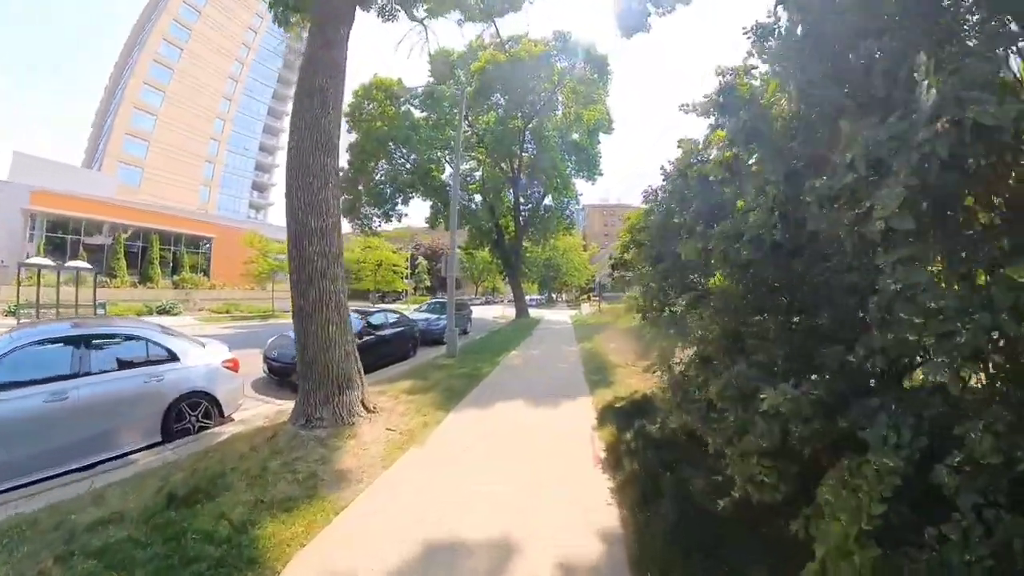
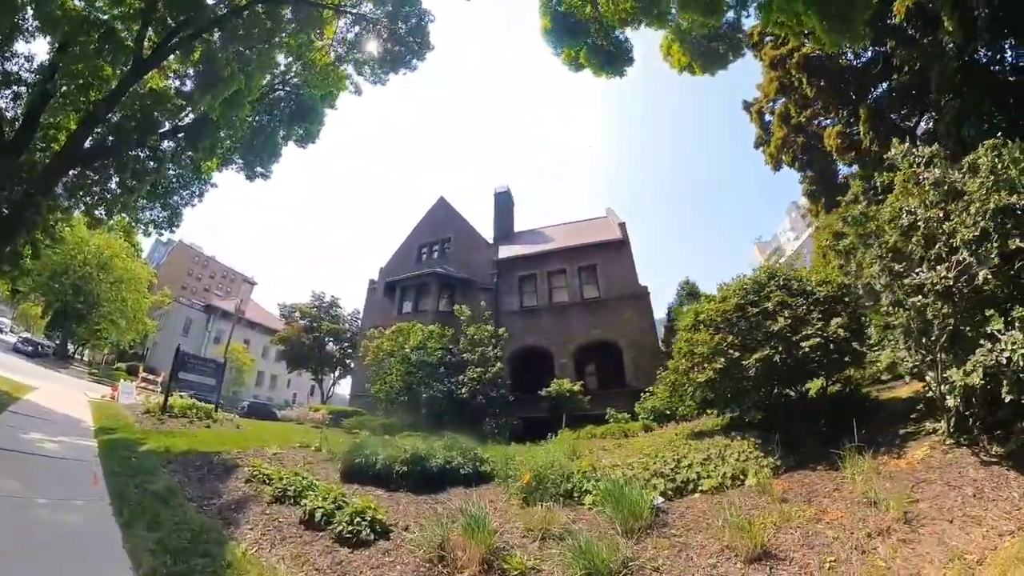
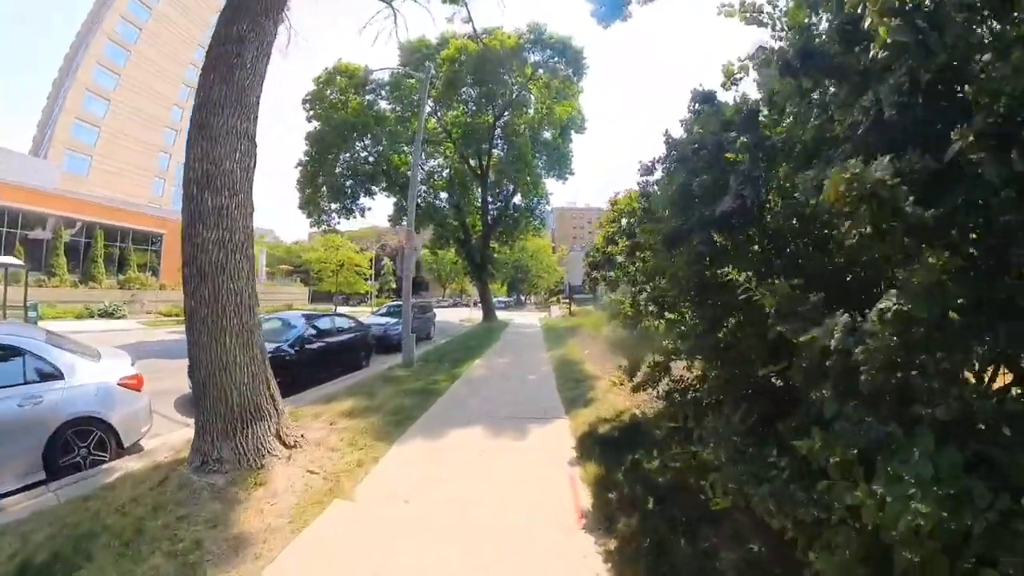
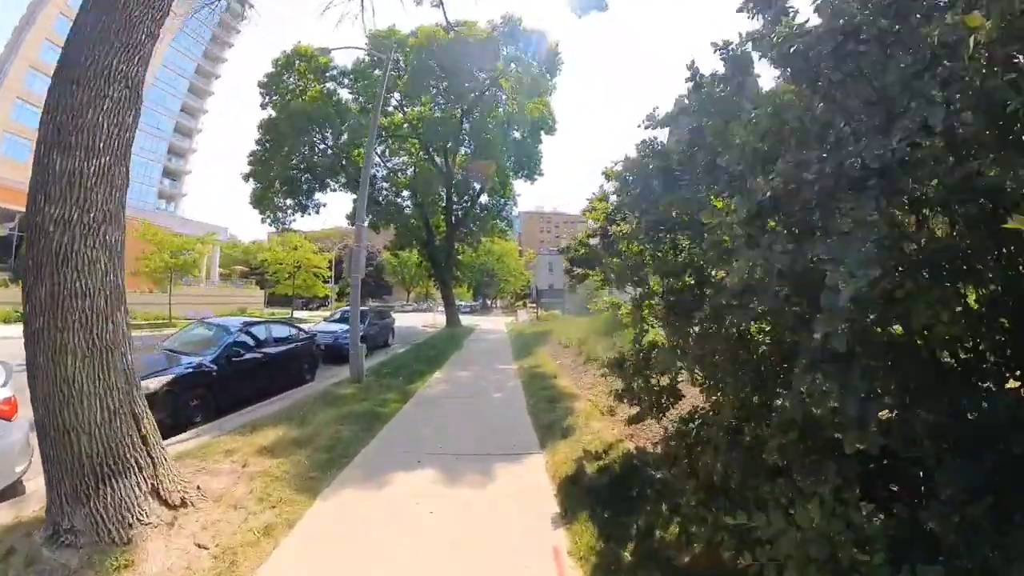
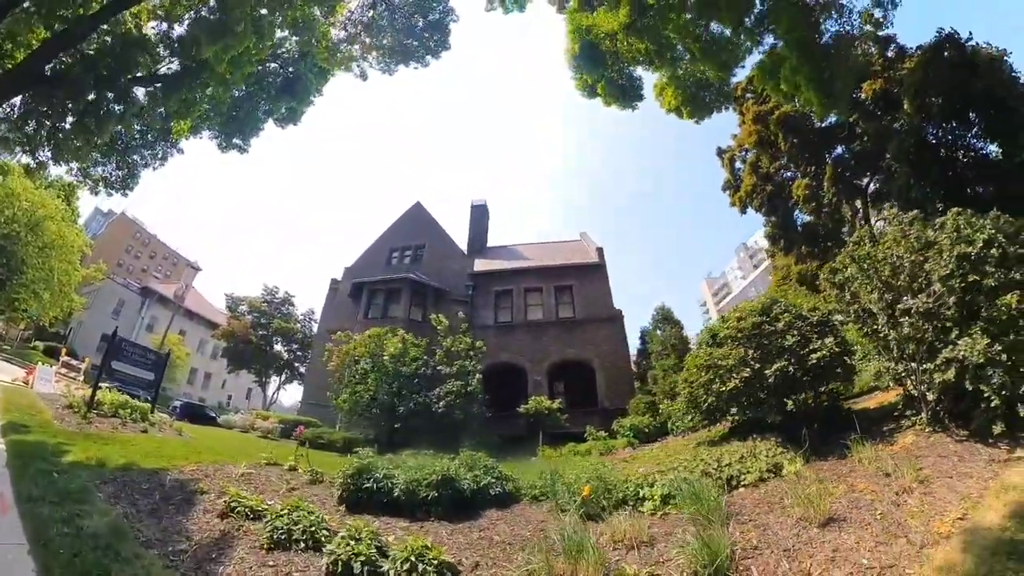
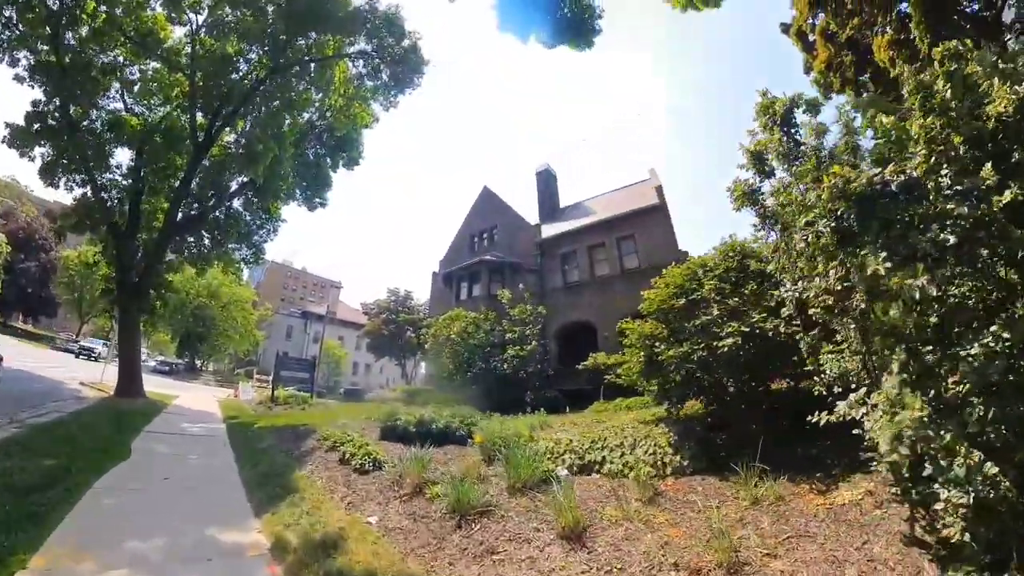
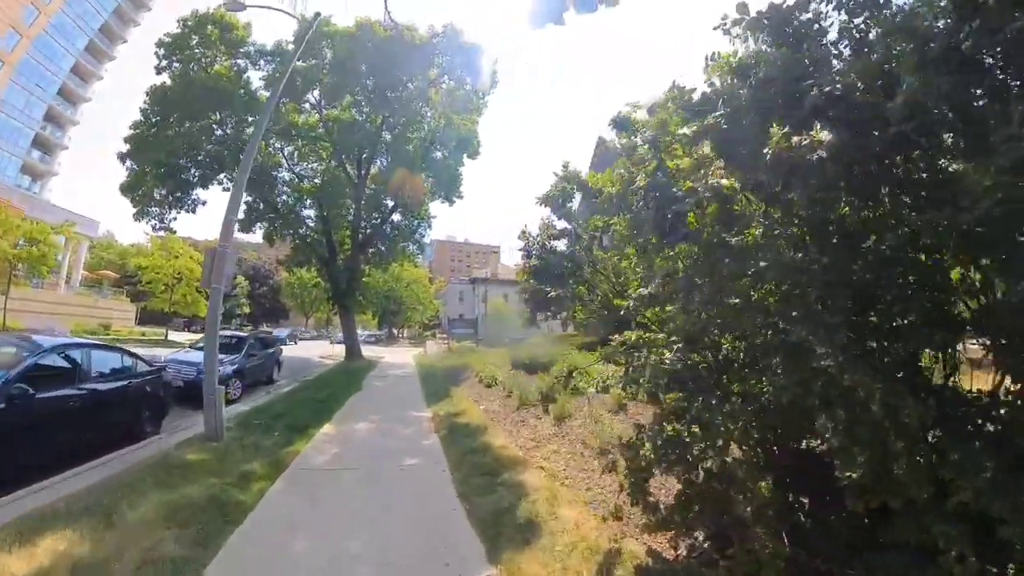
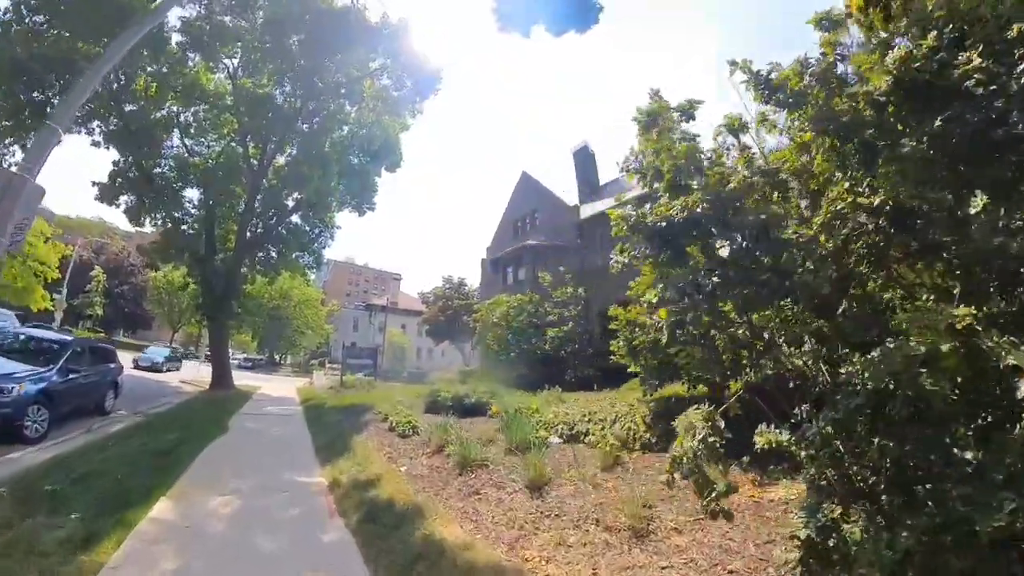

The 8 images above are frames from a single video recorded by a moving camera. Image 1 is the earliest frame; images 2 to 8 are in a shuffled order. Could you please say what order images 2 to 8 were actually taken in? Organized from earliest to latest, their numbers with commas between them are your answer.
3, 4, 7, 8, 6, 2, 5
